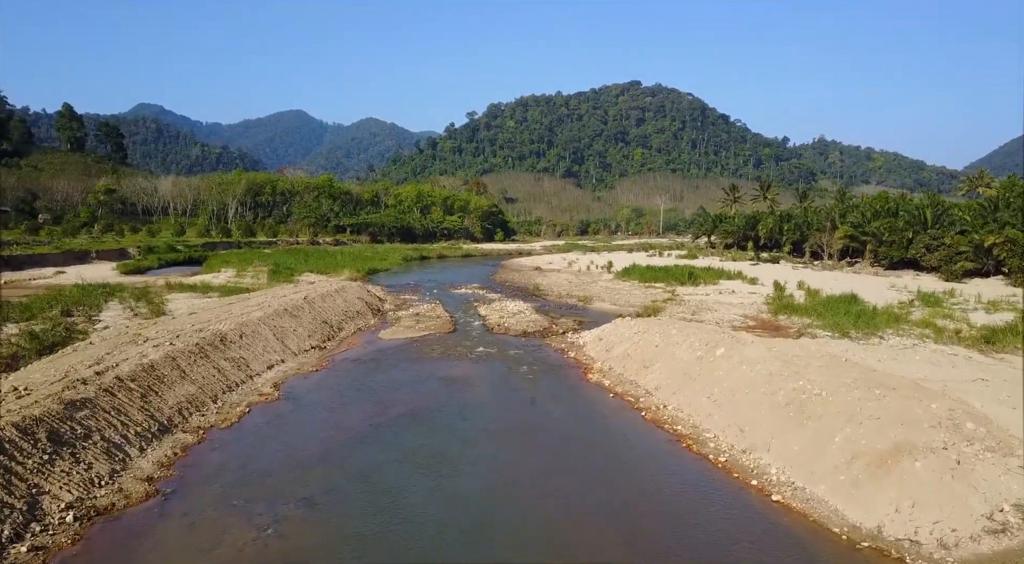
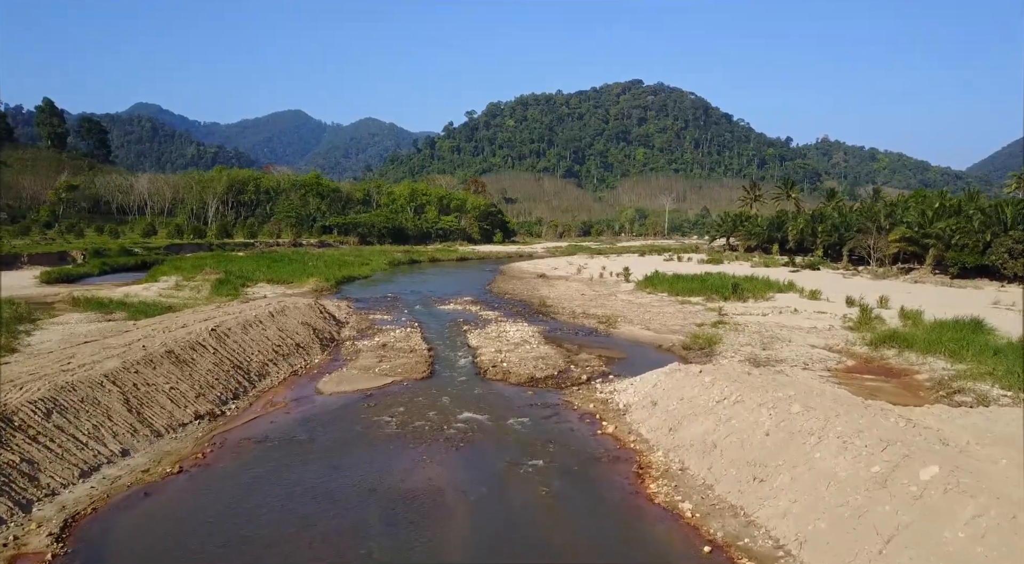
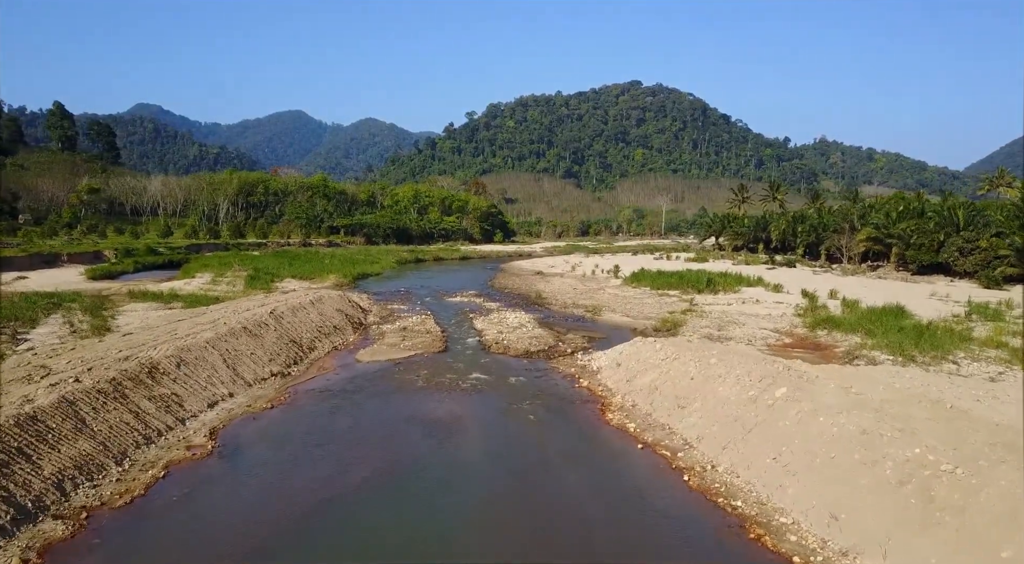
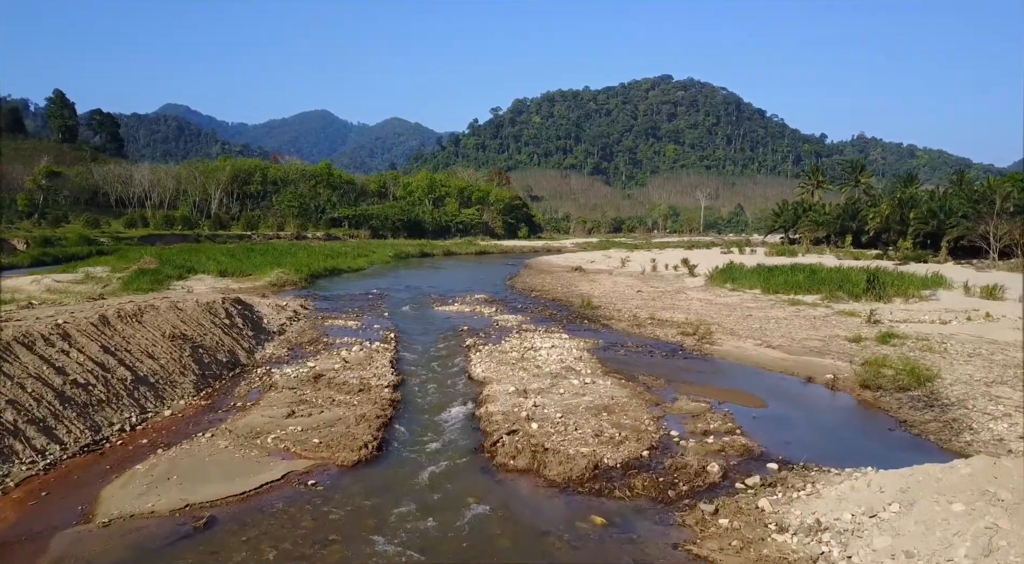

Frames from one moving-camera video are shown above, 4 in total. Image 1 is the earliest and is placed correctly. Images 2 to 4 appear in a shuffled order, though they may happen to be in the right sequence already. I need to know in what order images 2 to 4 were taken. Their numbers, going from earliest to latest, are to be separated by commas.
3, 2, 4
